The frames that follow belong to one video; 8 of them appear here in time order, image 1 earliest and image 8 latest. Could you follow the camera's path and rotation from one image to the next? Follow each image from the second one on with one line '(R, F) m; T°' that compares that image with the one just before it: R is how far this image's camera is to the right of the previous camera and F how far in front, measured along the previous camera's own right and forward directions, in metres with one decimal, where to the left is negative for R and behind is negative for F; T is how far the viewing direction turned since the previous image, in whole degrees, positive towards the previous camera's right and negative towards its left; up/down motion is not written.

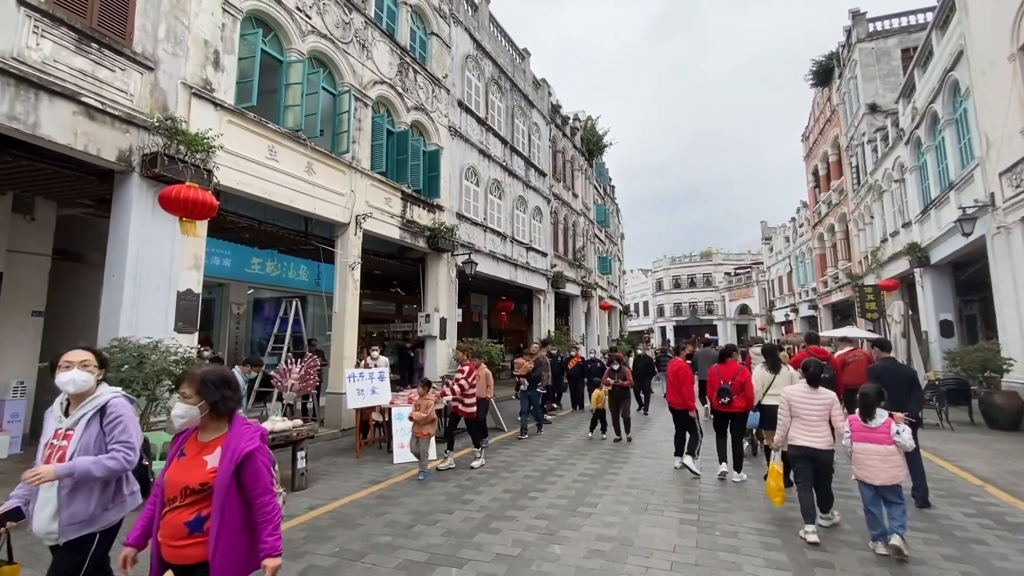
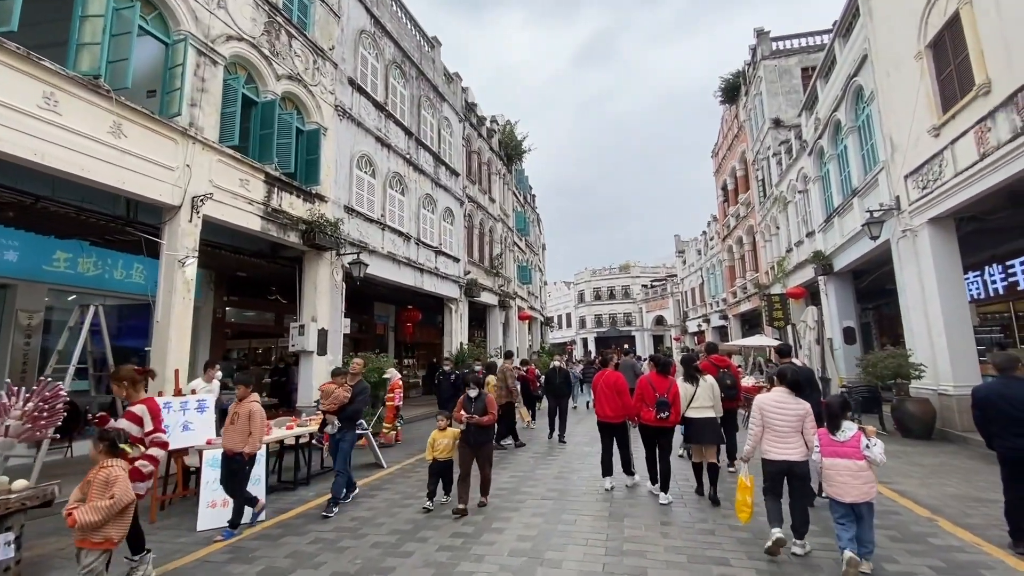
(+0.7, +1.5) m; +9°
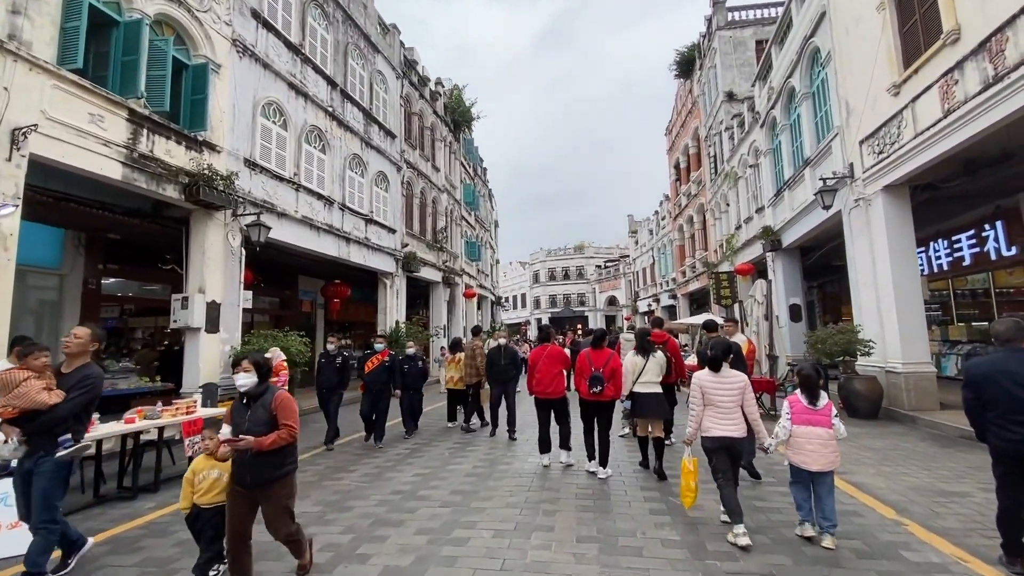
(+0.6, +1.1) m; +5°
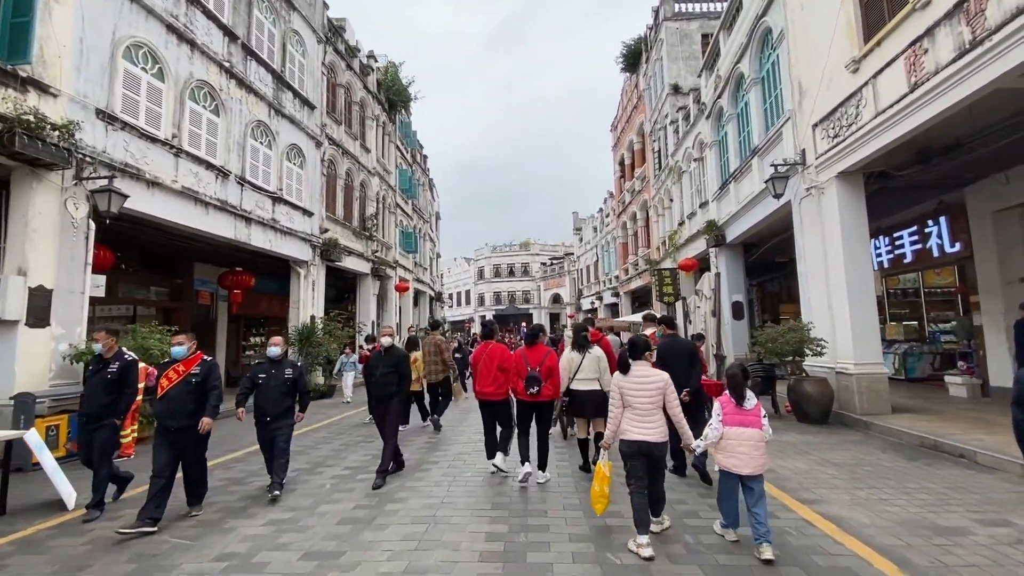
(+0.4, +1.3) m; +6°
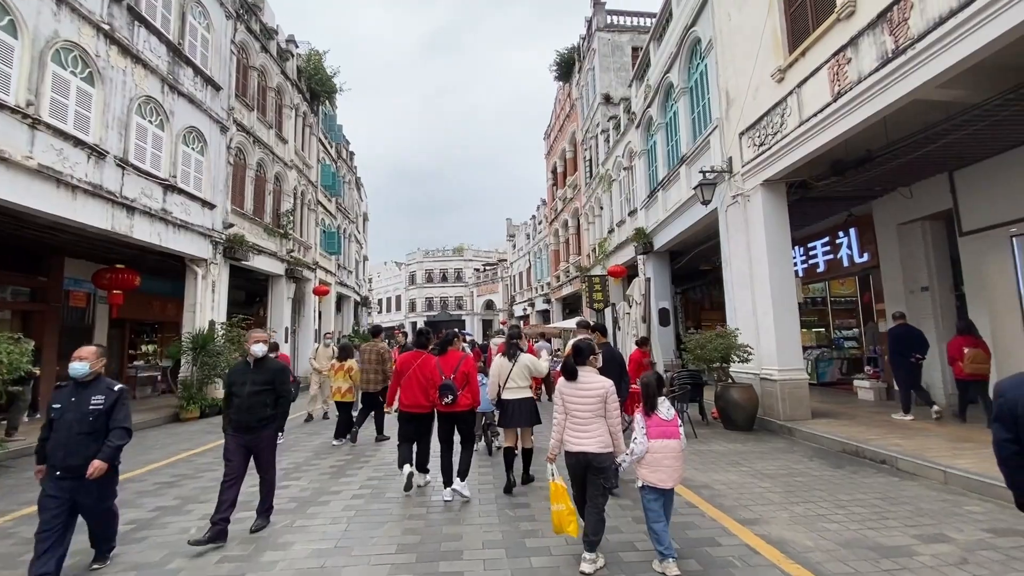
(+0.1, +0.6) m; +8°
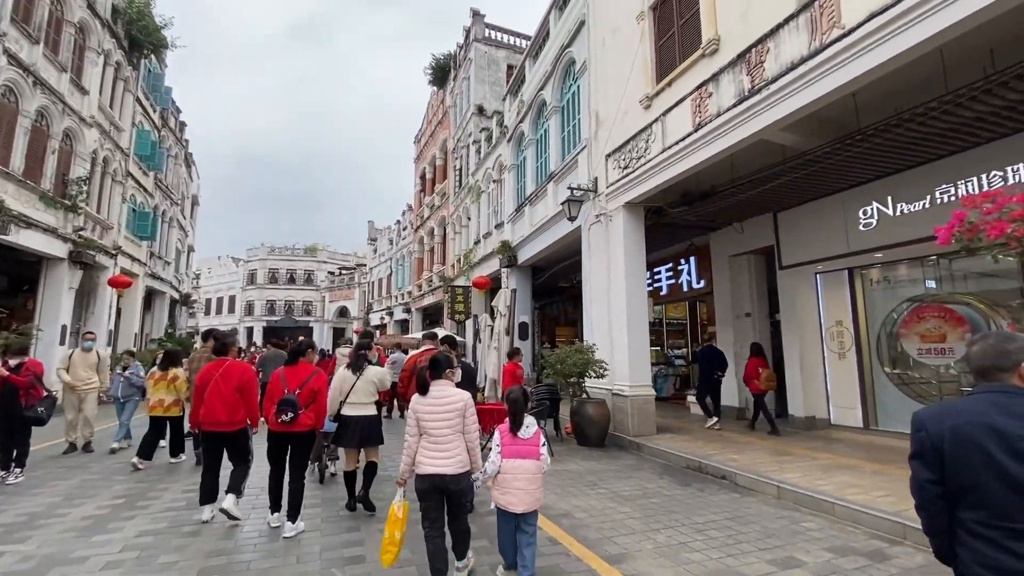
(+0.1, +0.7) m; +16°
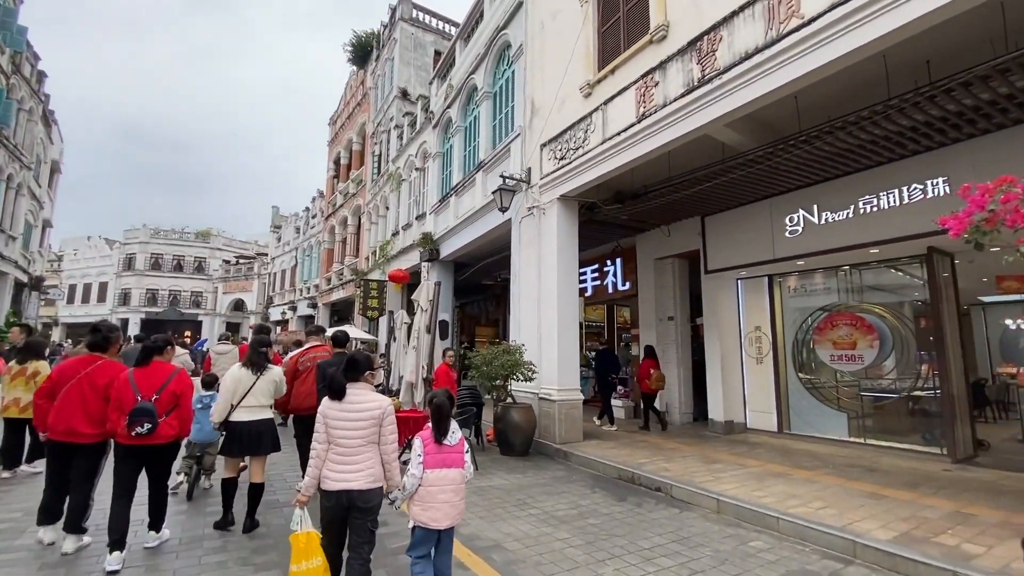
(-0.1, +0.7) m; +10°
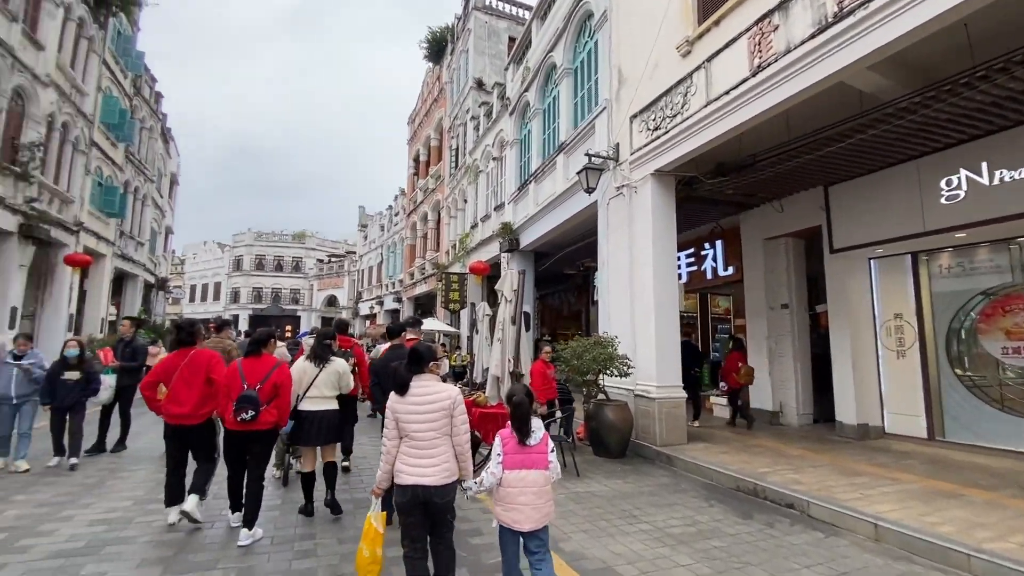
(-0.2, +0.5) m; -9°
